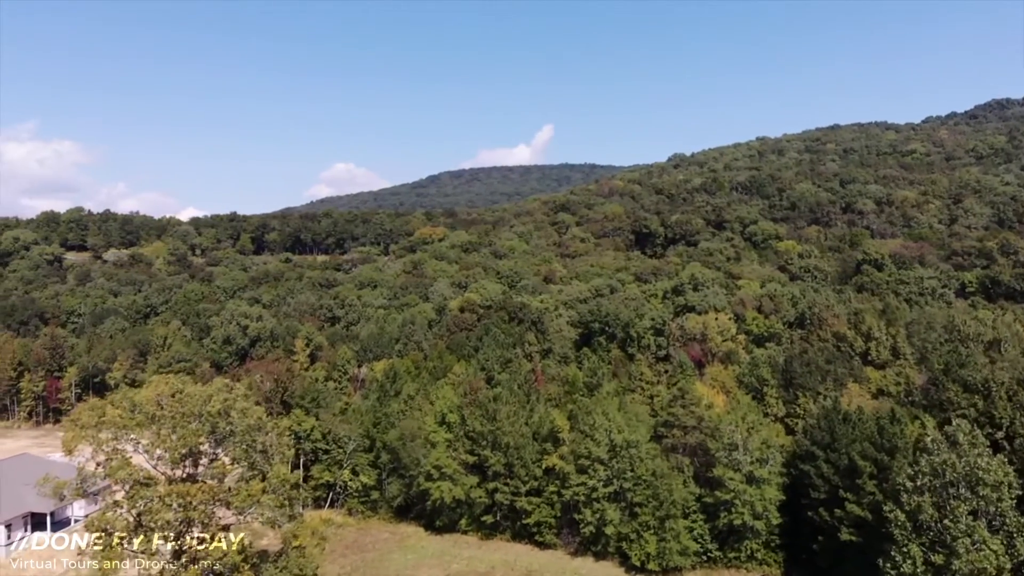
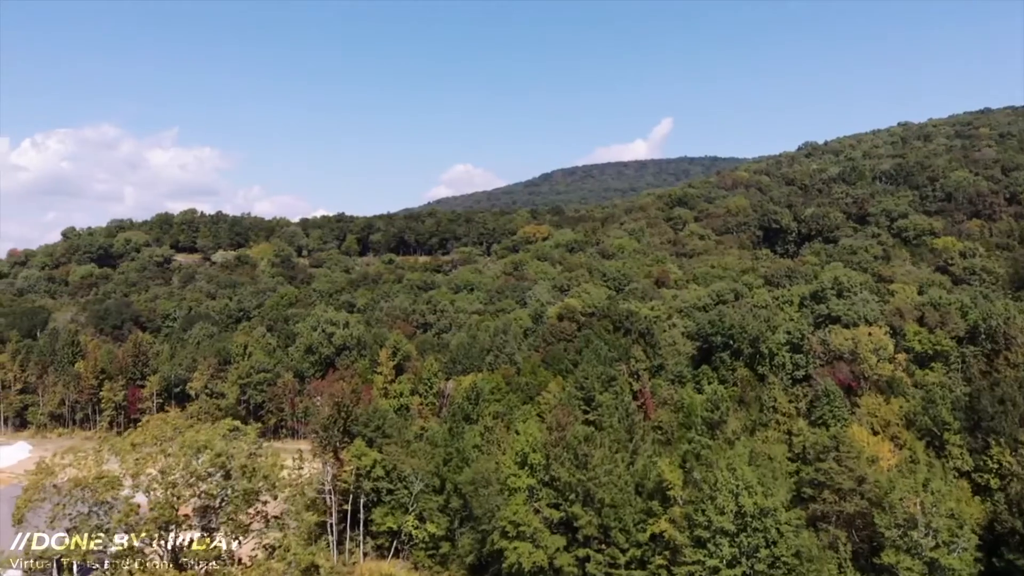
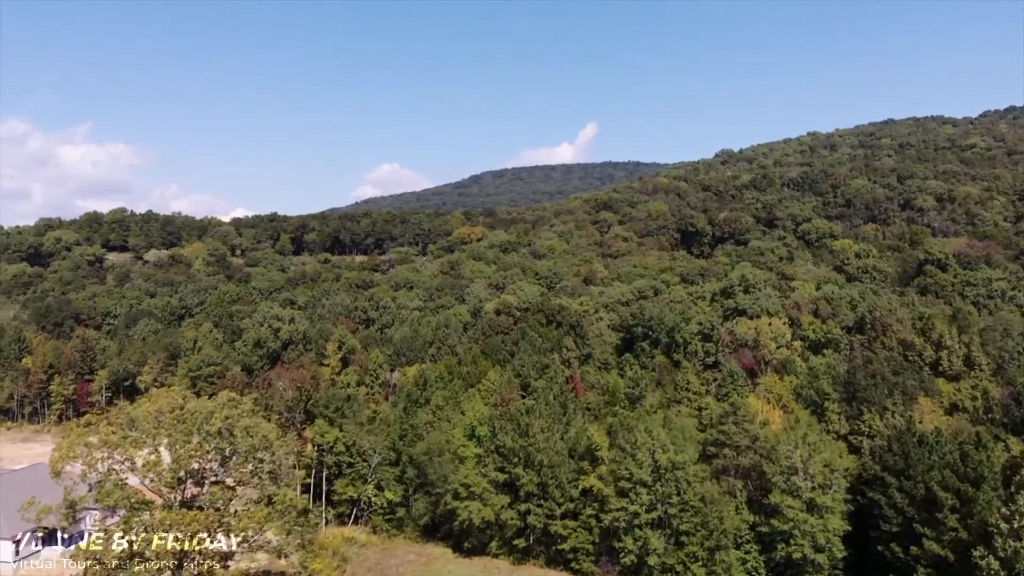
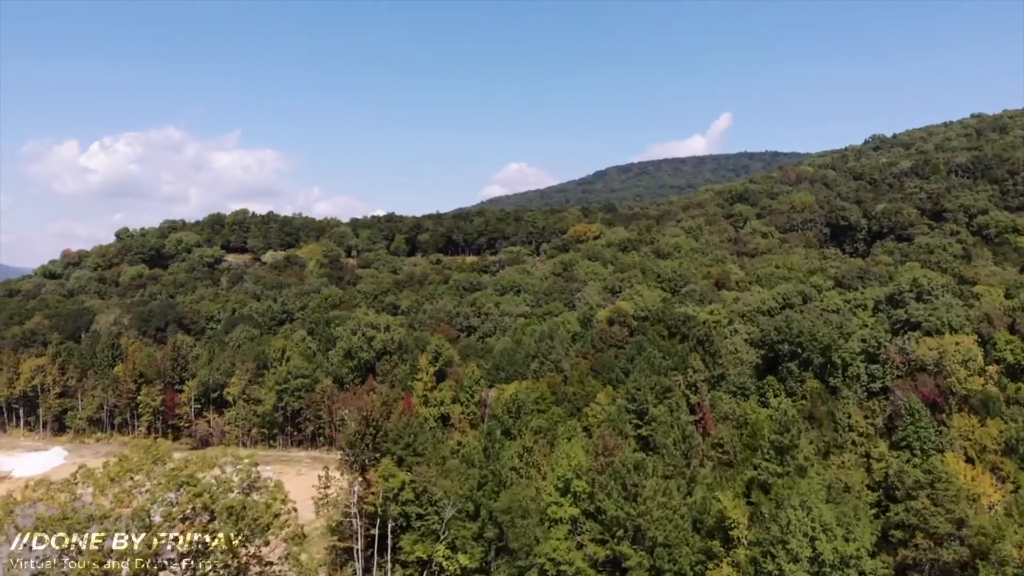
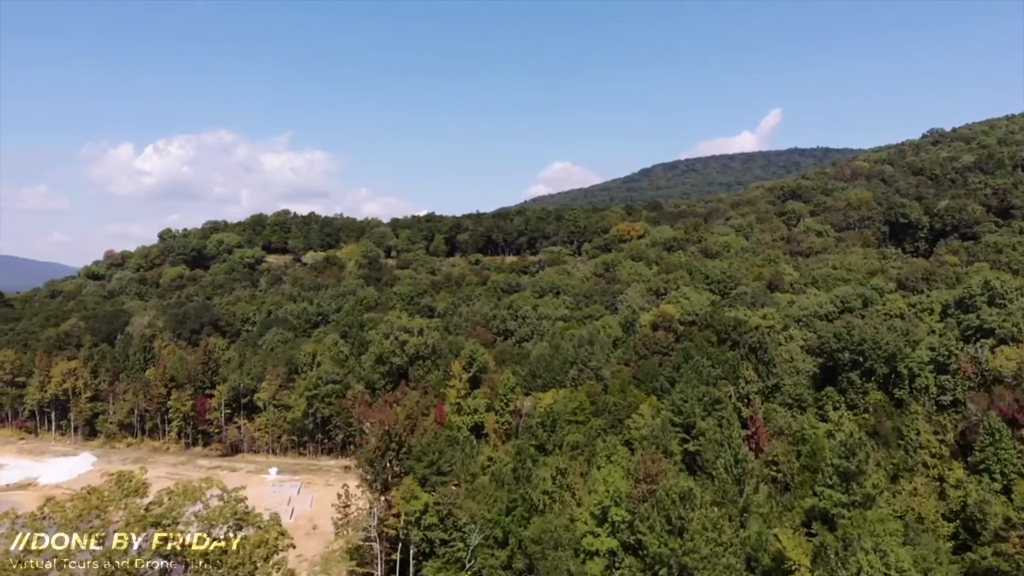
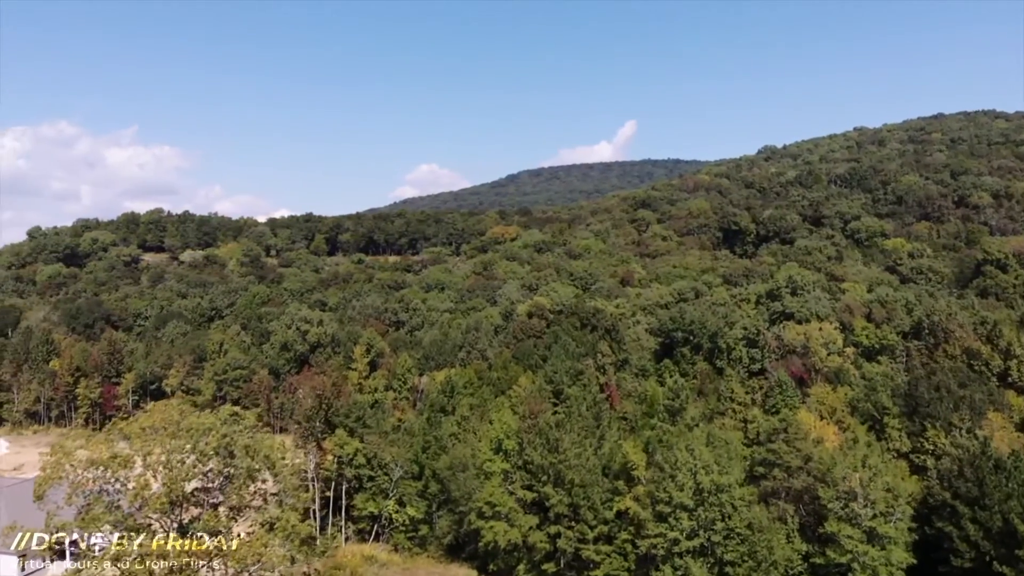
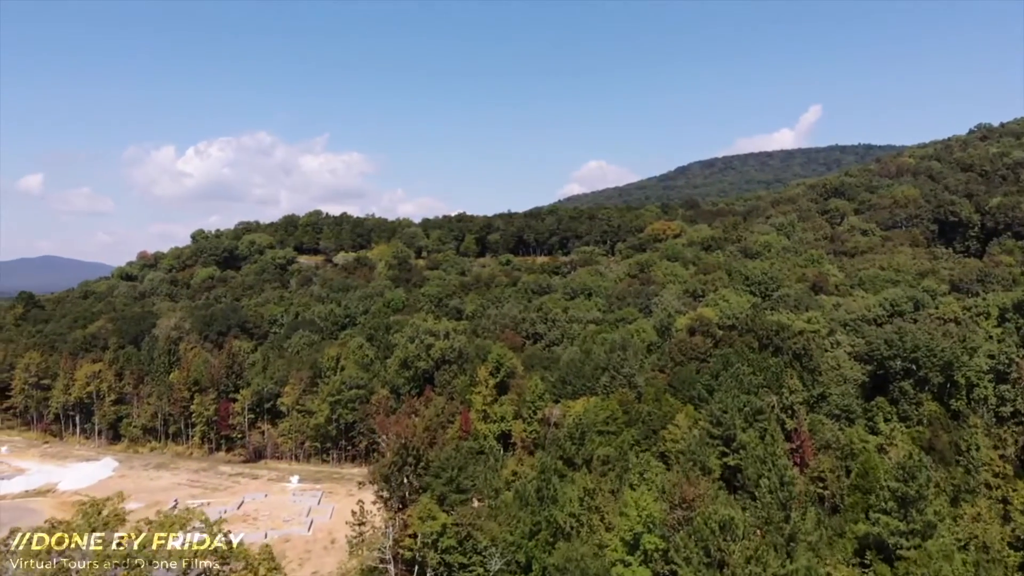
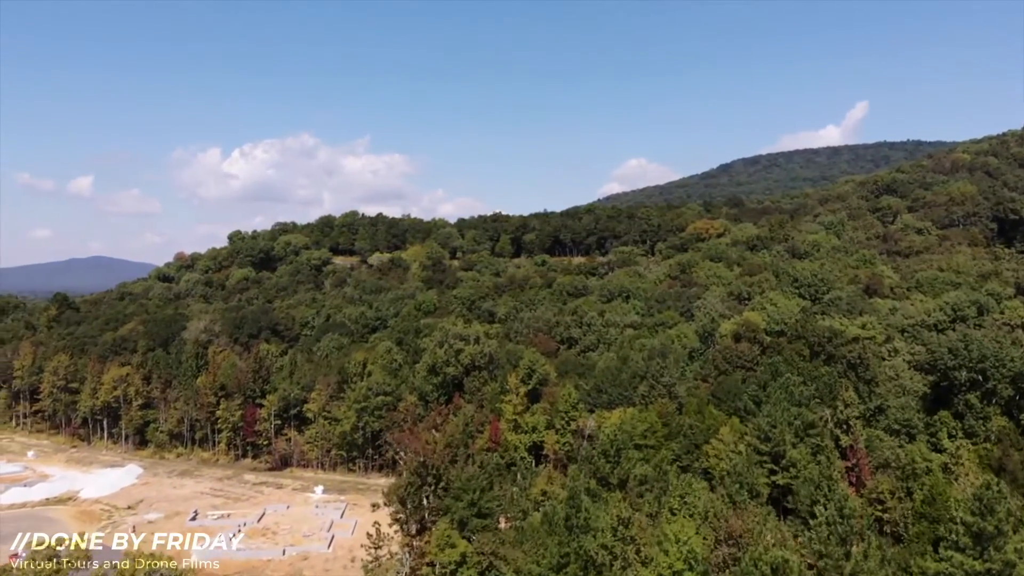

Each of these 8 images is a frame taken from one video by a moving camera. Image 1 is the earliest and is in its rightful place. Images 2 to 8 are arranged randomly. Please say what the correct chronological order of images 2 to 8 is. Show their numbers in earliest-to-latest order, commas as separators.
3, 6, 2, 4, 5, 7, 8
